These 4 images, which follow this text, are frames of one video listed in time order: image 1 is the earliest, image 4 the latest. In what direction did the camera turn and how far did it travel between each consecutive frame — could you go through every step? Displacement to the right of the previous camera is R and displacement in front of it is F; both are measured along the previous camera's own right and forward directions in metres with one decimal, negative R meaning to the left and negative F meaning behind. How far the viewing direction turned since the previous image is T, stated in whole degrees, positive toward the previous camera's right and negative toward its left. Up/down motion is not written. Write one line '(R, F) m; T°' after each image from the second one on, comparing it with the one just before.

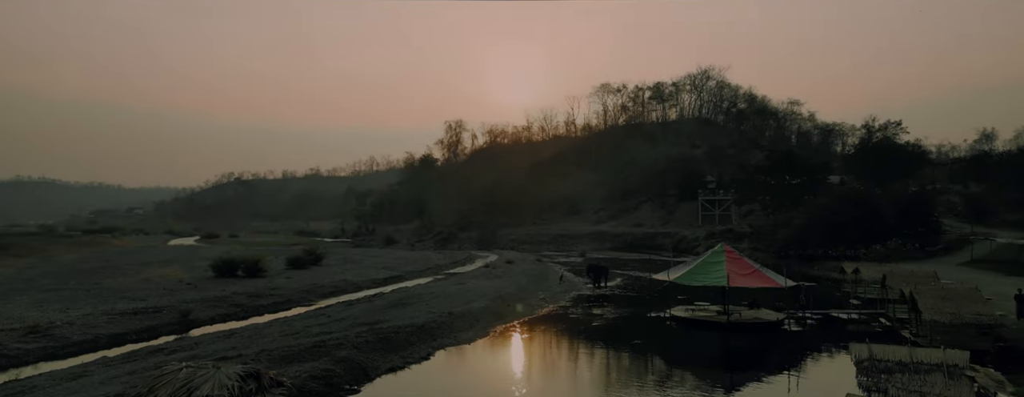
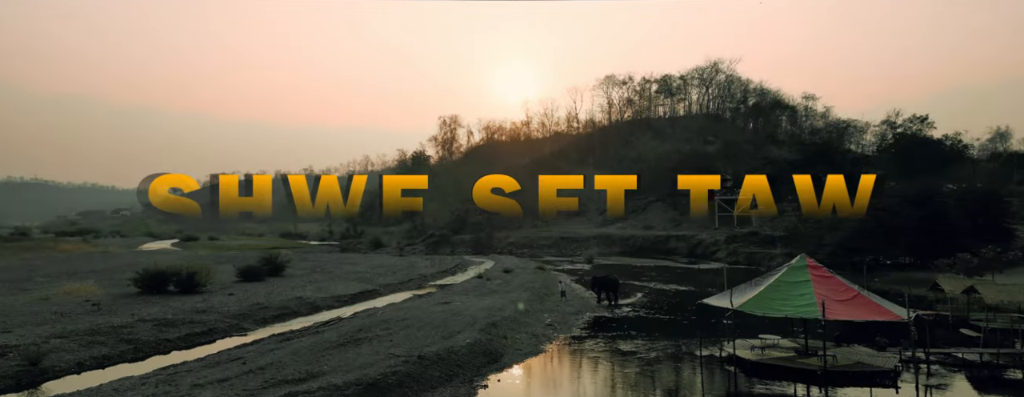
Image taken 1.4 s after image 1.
(0.0, +7.3) m; 0°
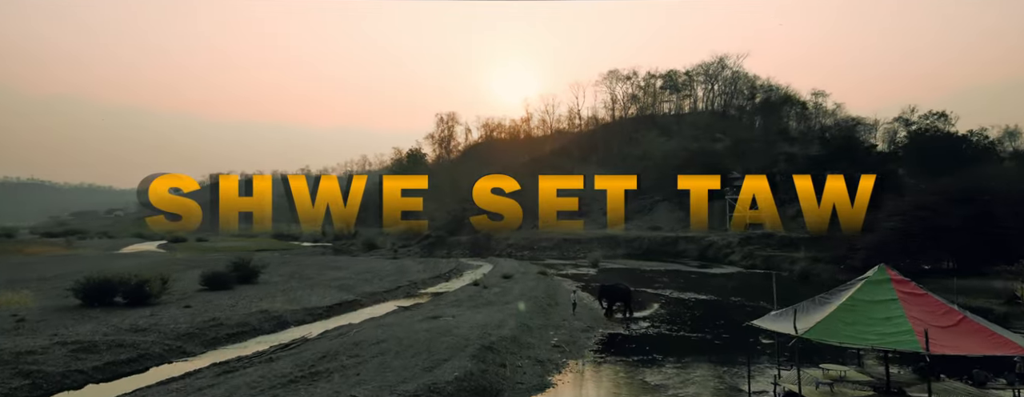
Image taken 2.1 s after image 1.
(0.0, +4.0) m; 0°
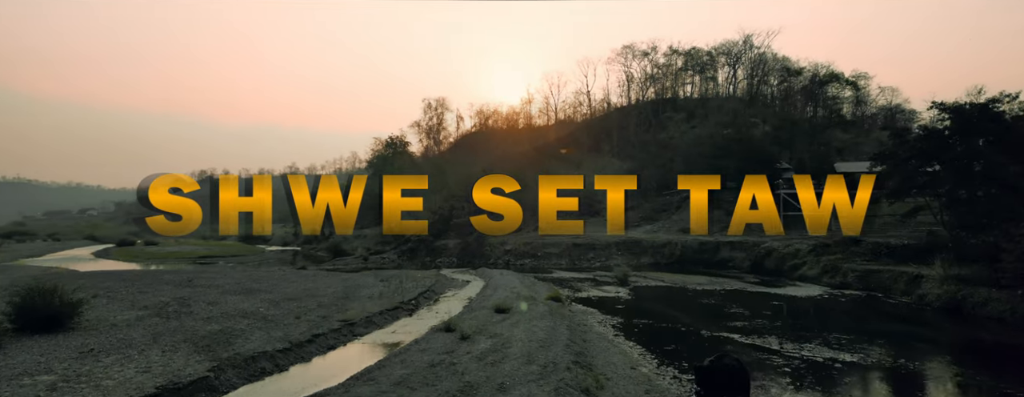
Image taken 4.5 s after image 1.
(0.0, +14.4) m; 0°
